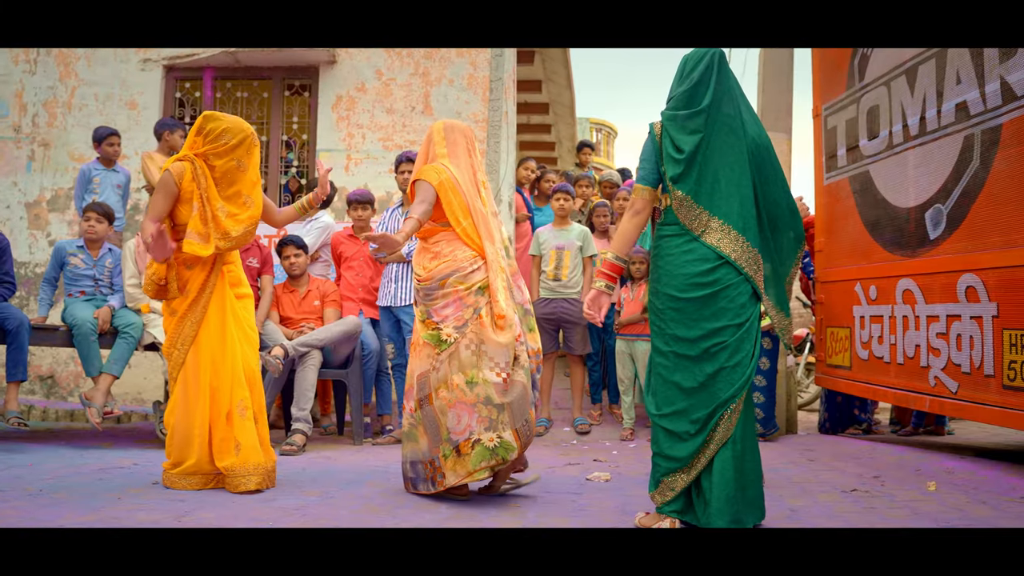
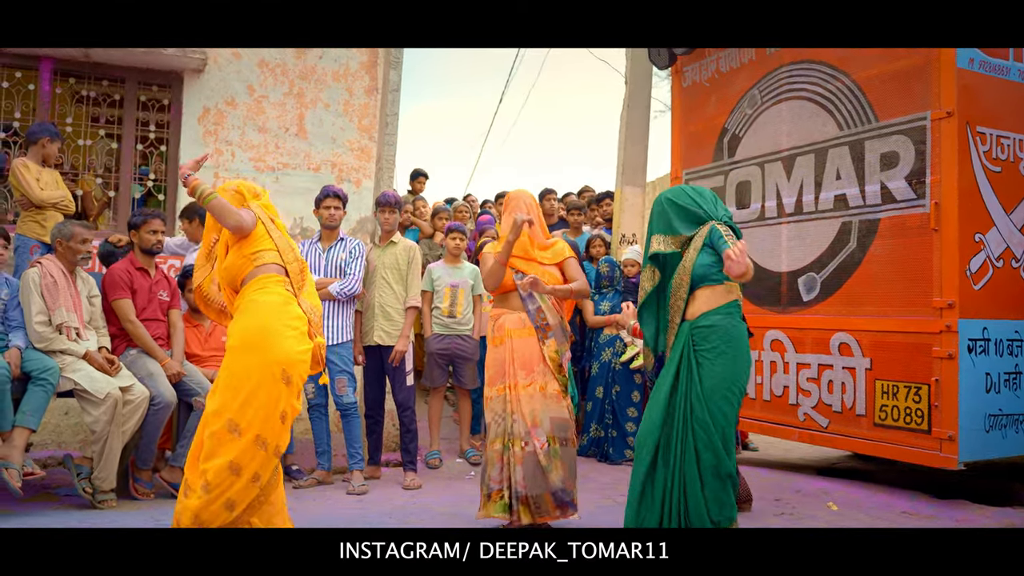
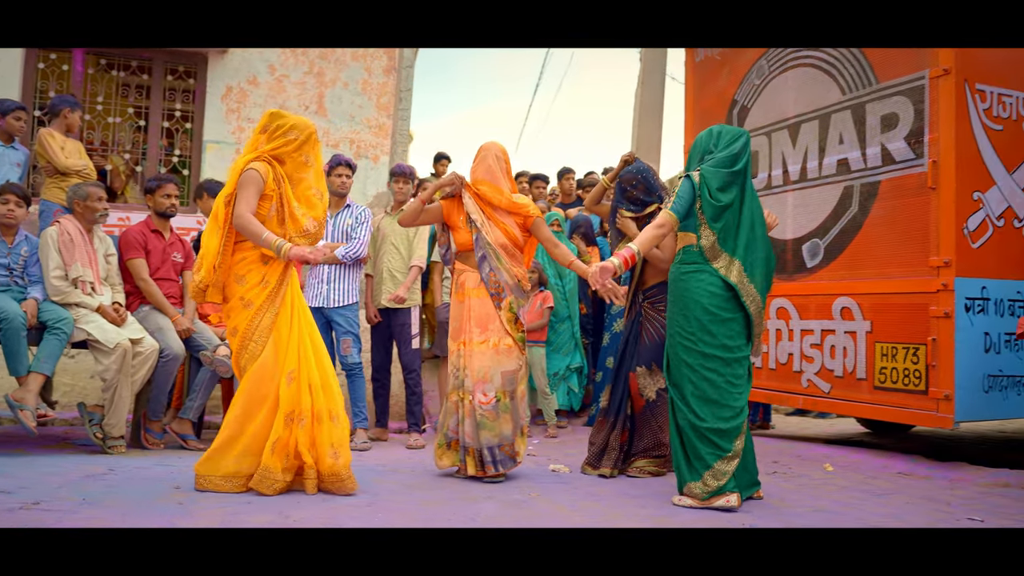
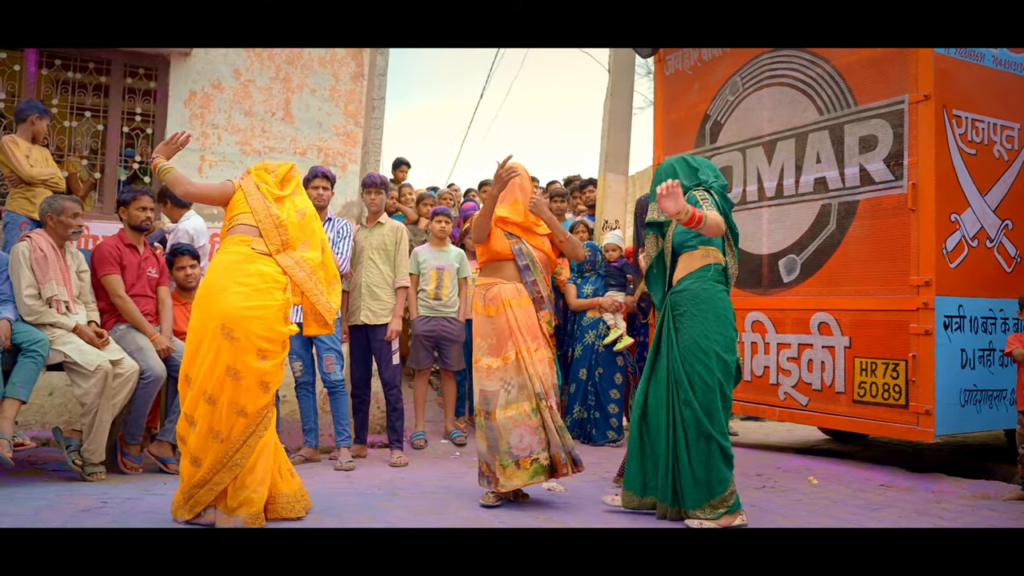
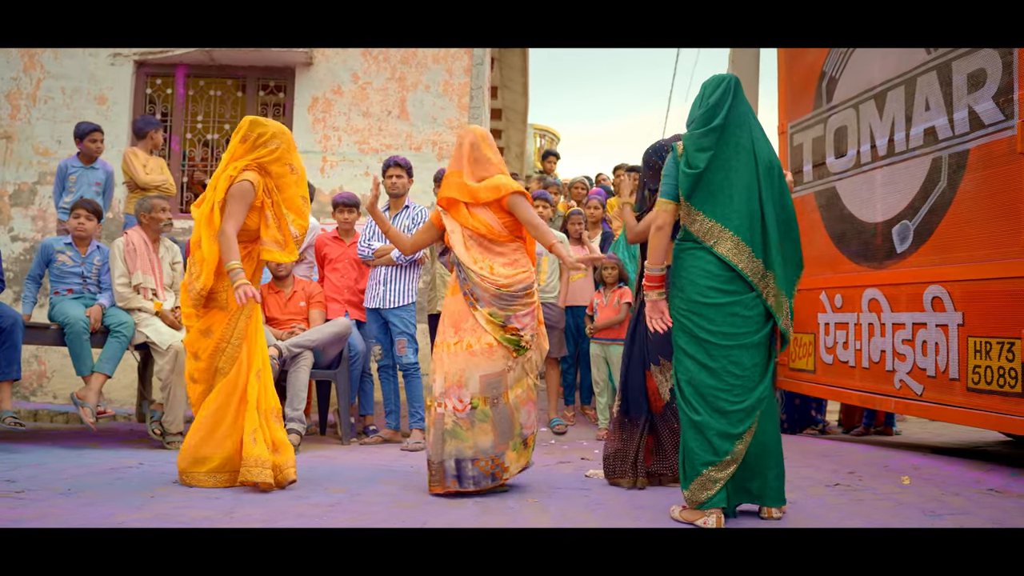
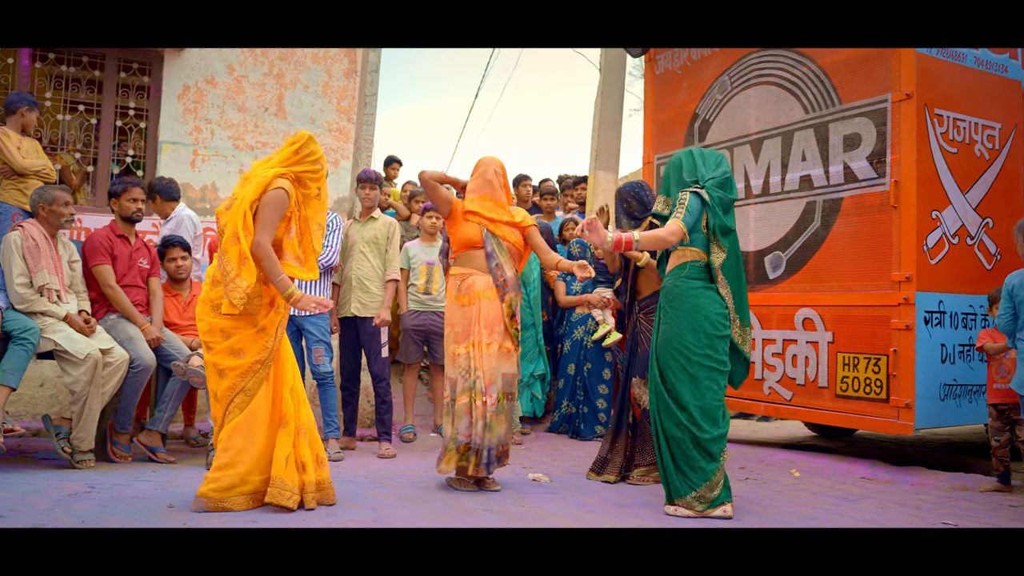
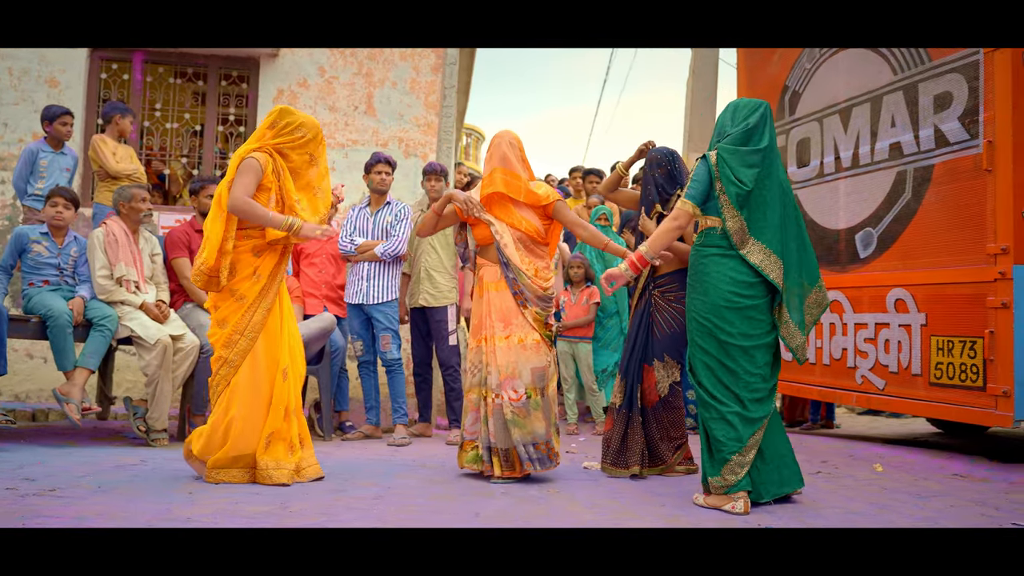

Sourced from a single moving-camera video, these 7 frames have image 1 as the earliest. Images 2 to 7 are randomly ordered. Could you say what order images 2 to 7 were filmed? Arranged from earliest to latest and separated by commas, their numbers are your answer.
5, 7, 3, 6, 4, 2
